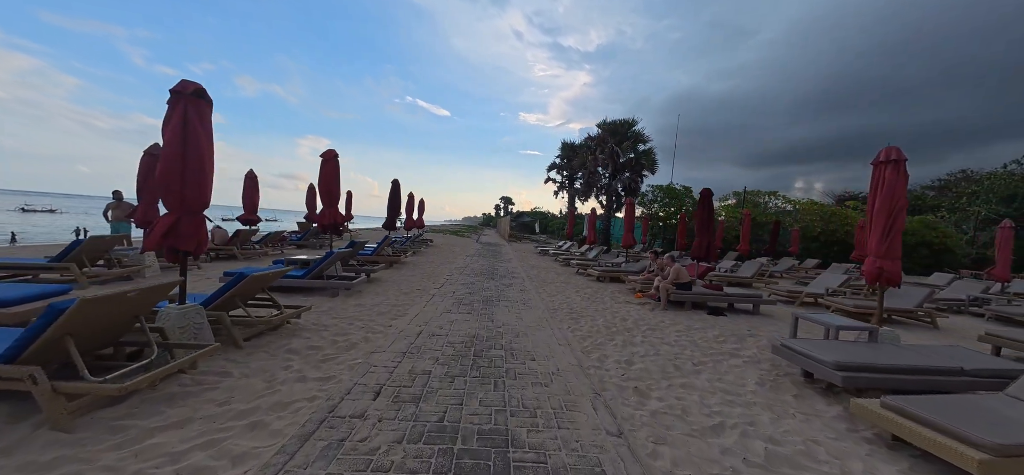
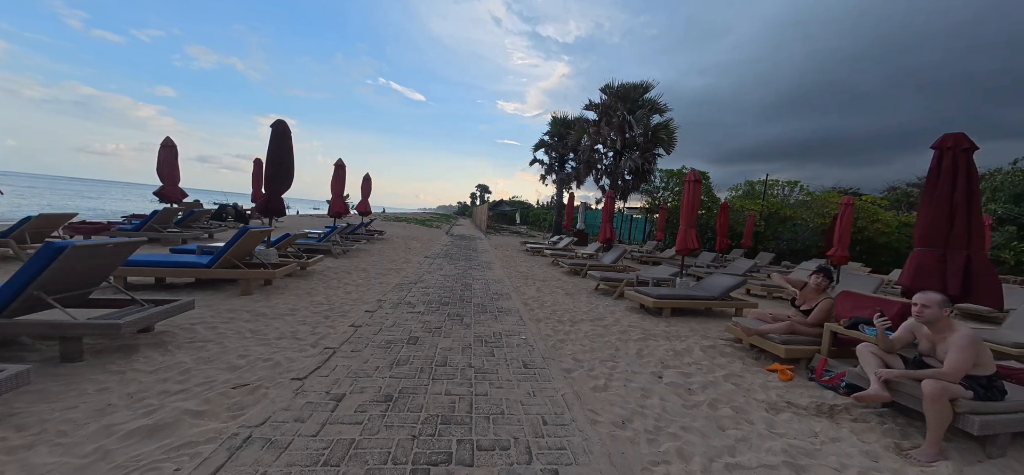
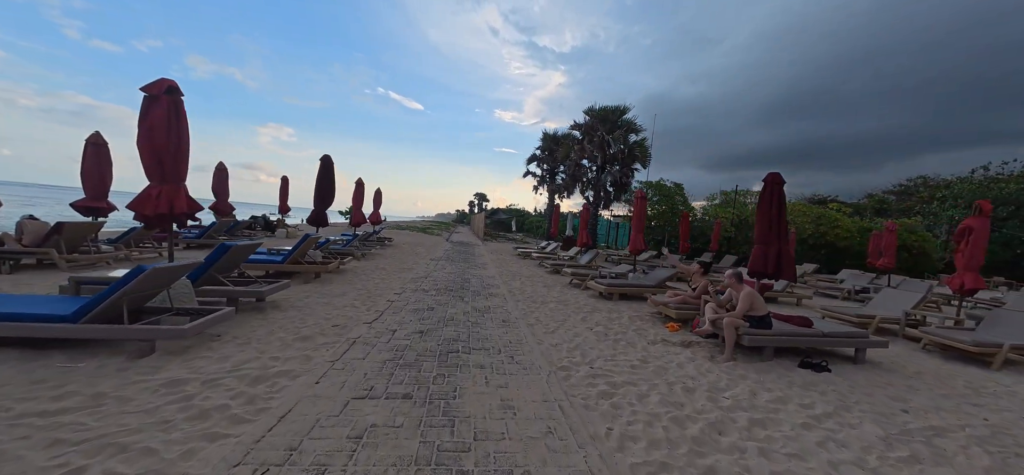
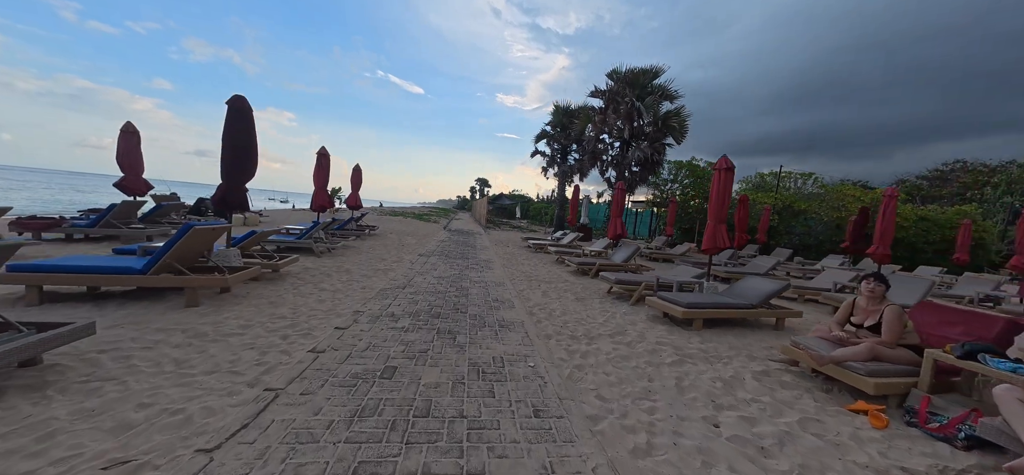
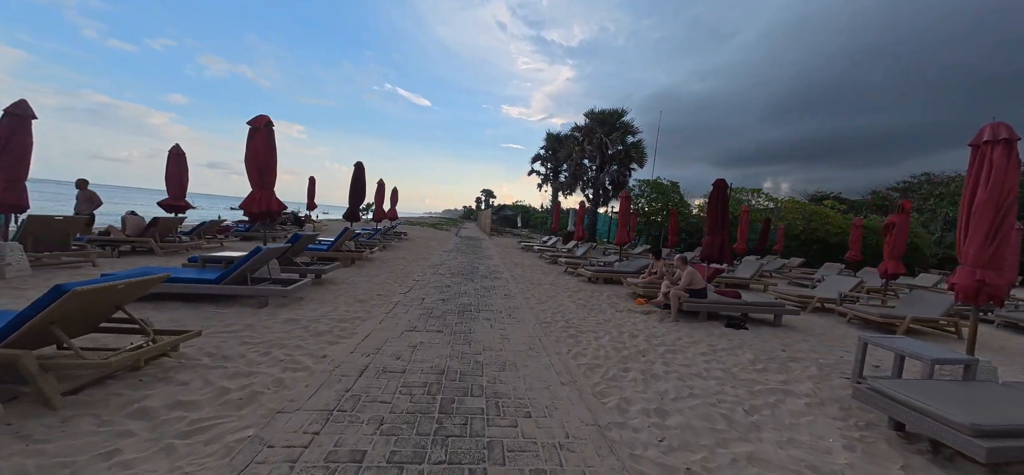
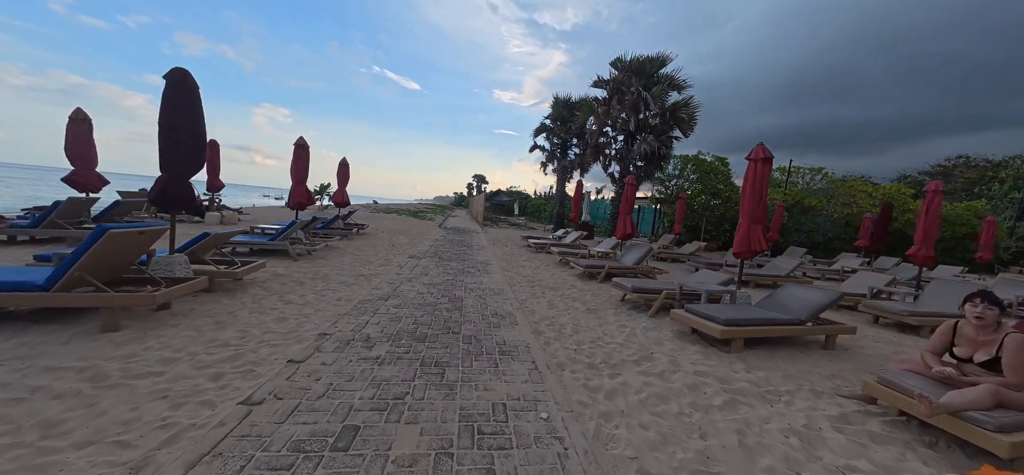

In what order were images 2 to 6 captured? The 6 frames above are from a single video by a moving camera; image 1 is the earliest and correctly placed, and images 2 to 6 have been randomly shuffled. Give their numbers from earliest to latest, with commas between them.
5, 3, 2, 4, 6
